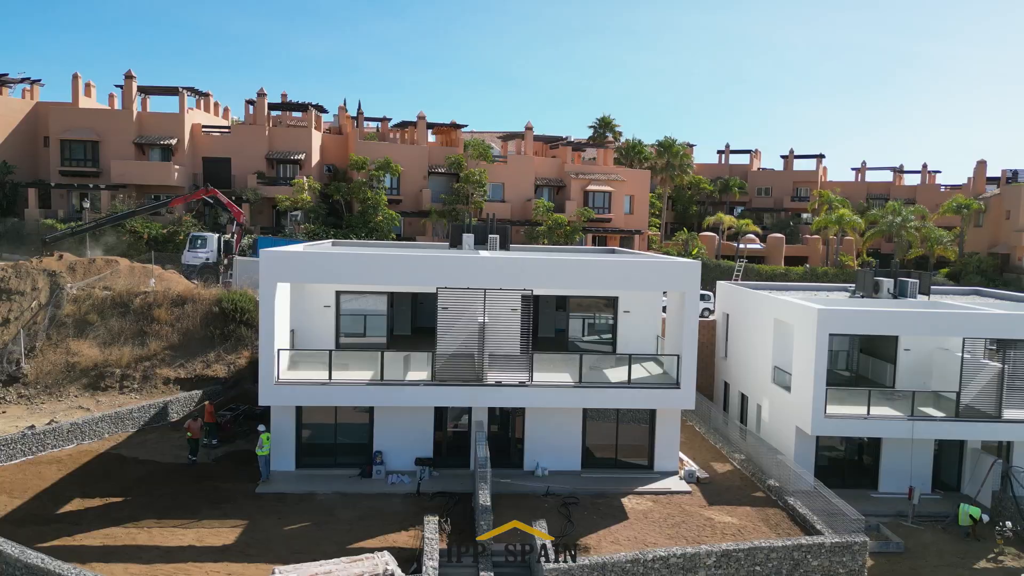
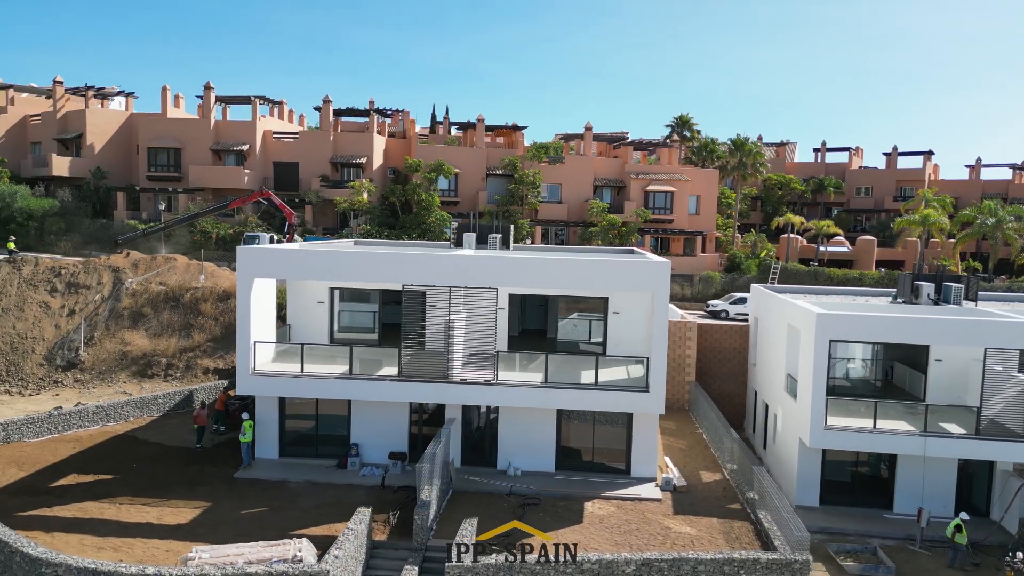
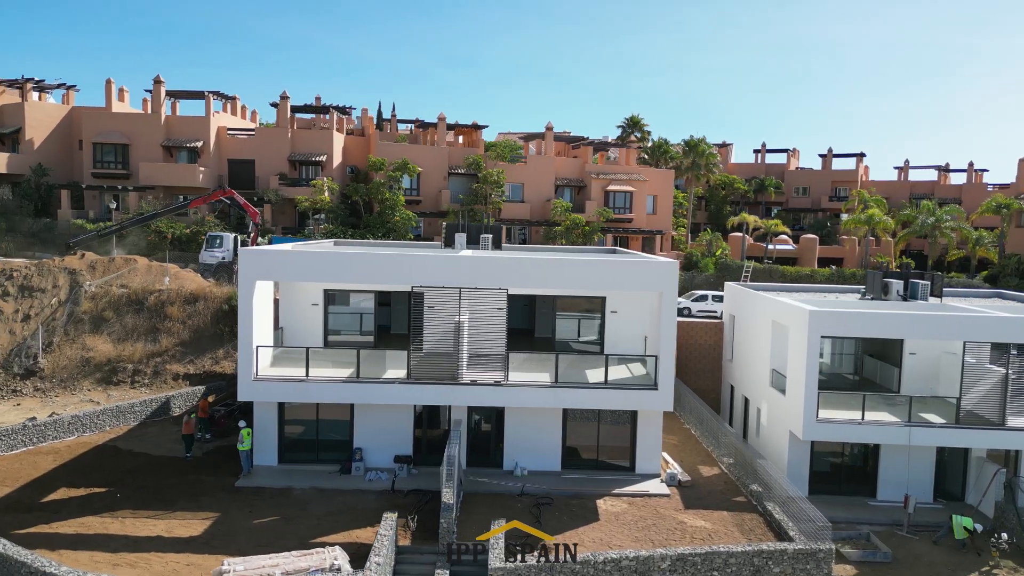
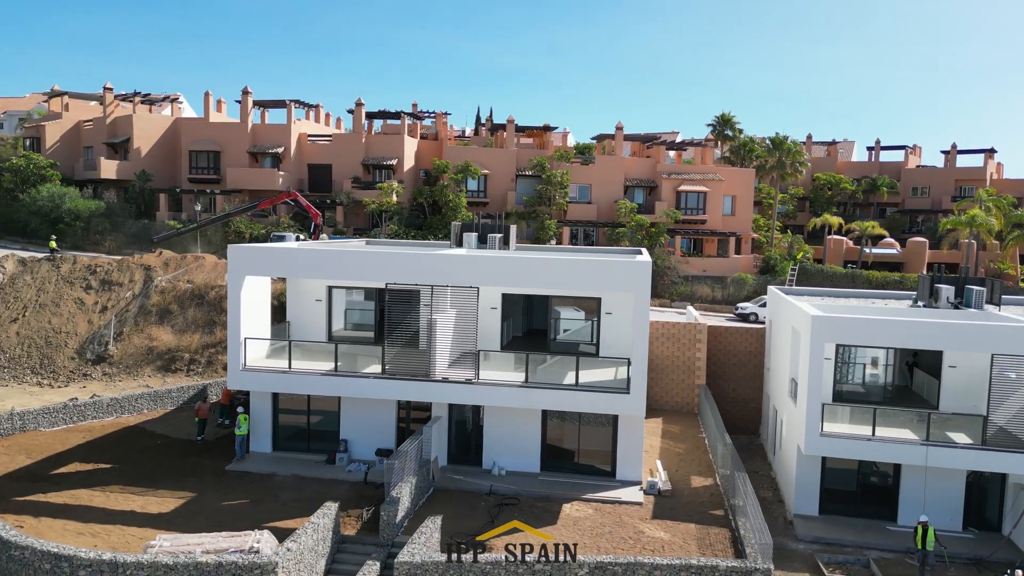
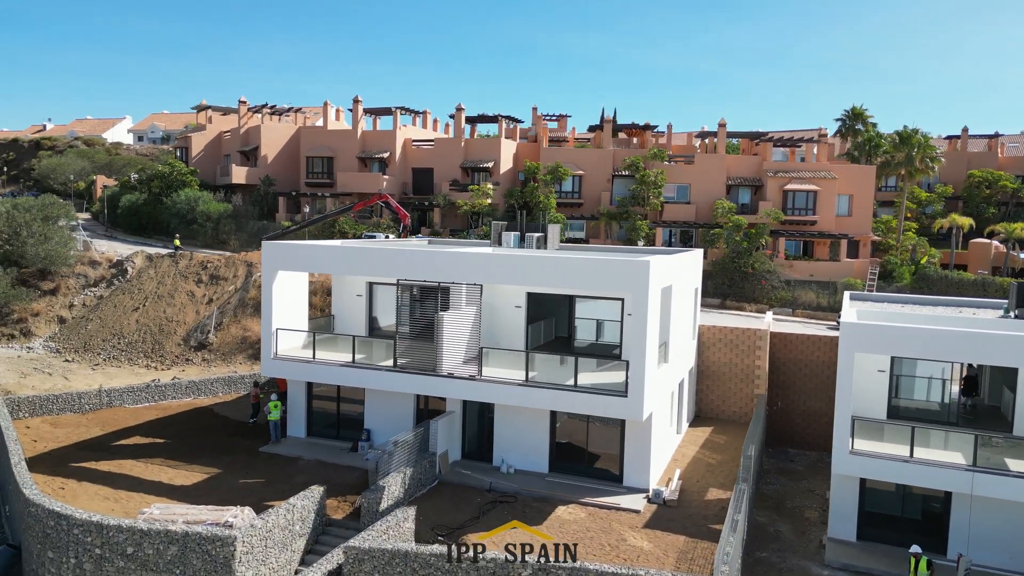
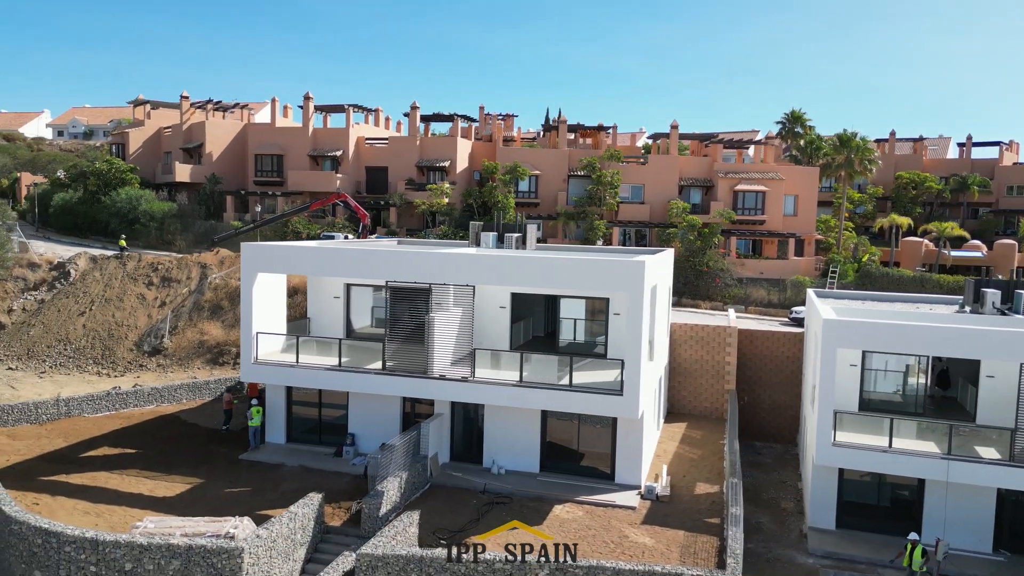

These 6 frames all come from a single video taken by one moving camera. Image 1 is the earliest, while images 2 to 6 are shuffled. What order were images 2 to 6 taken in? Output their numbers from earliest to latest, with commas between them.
3, 2, 4, 6, 5
